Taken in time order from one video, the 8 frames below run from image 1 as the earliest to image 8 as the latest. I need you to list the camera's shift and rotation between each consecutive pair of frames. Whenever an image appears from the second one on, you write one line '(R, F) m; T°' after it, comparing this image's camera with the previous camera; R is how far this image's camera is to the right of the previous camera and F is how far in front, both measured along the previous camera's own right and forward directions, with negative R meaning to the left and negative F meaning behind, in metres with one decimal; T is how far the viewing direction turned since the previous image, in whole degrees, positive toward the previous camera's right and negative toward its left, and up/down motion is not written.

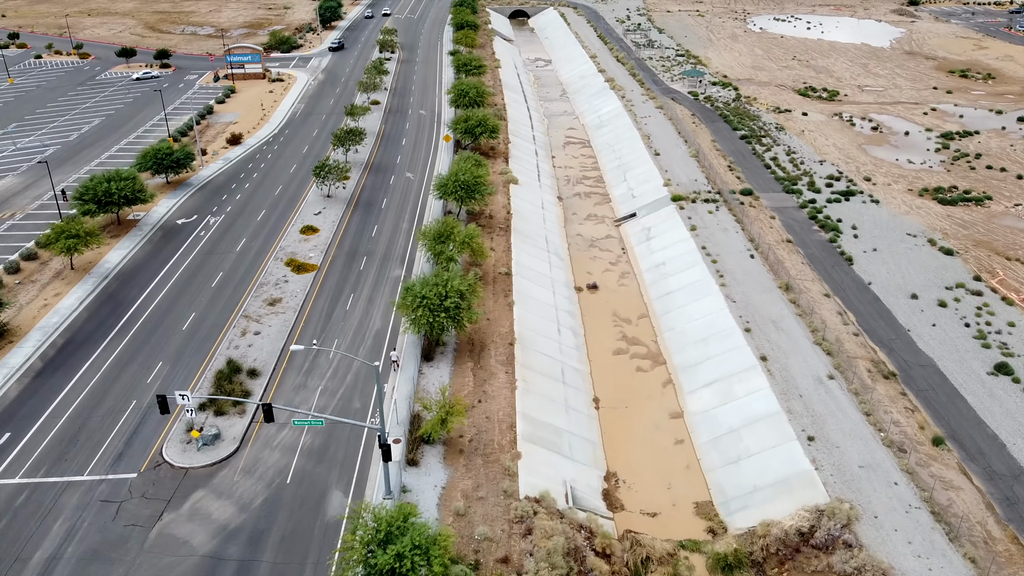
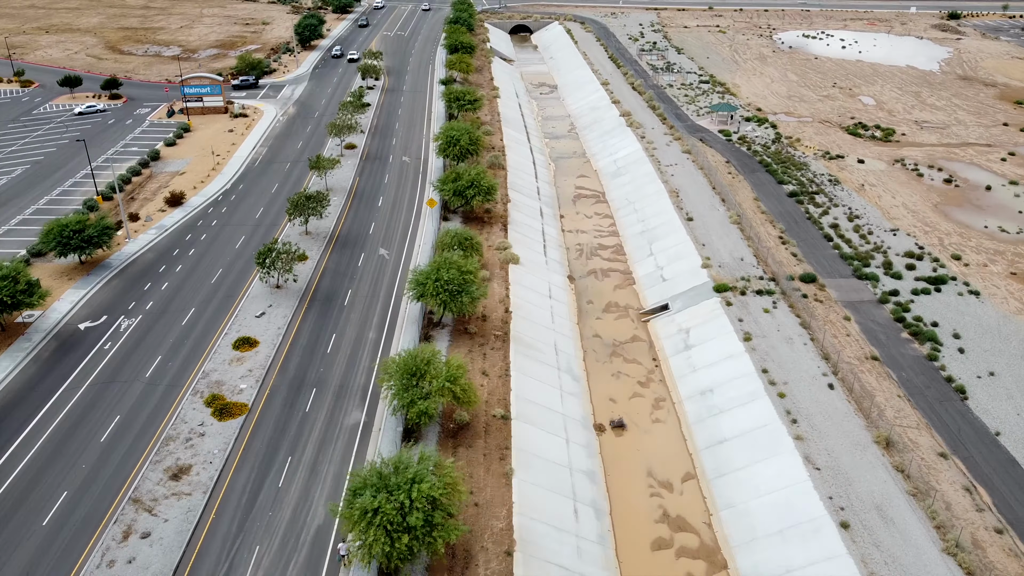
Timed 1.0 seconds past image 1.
(+0.2, +13.0) m; 0°
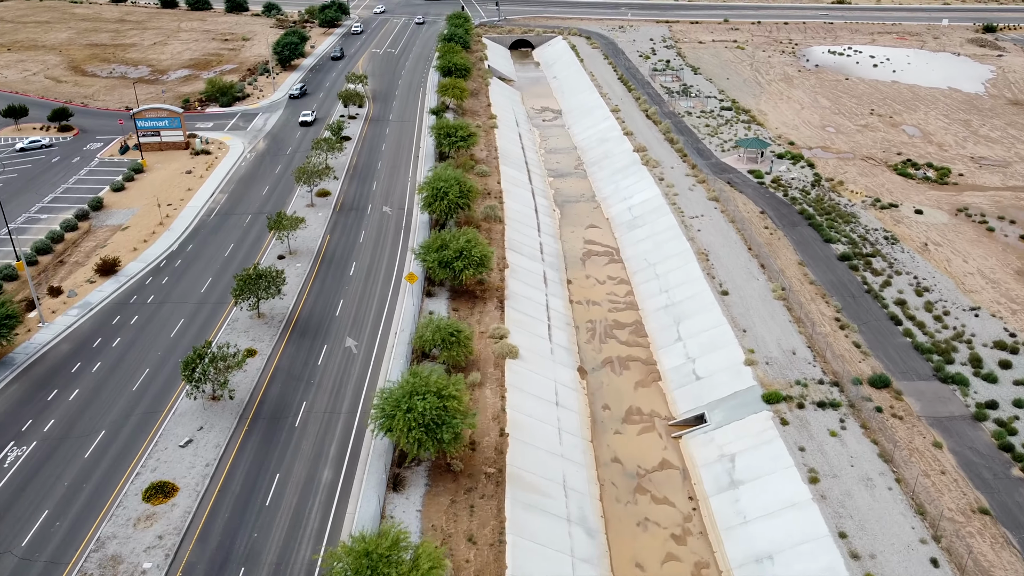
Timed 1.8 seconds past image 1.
(+0.3, +9.9) m; 0°
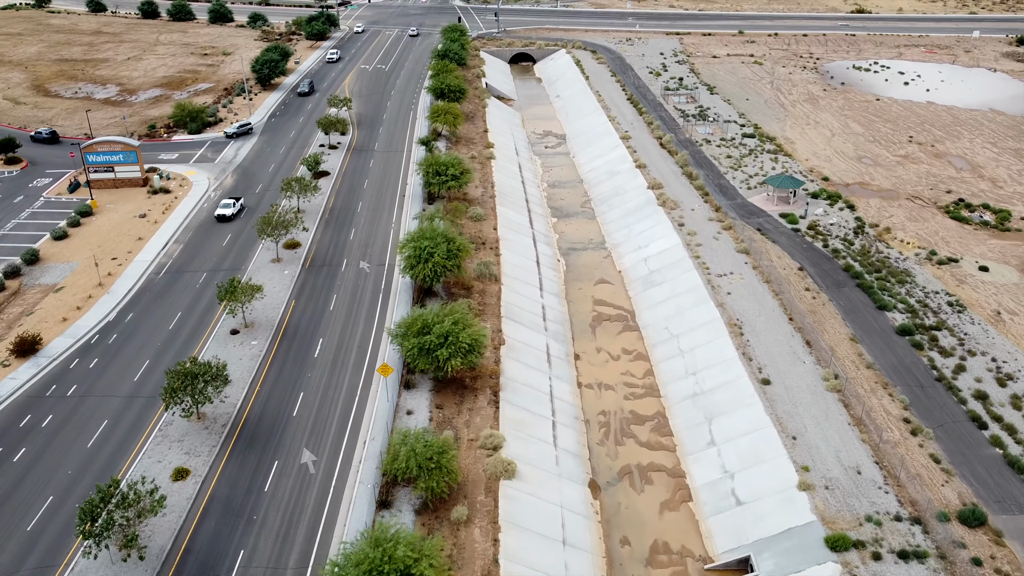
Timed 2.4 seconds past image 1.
(+0.3, +8.2) m; 0°
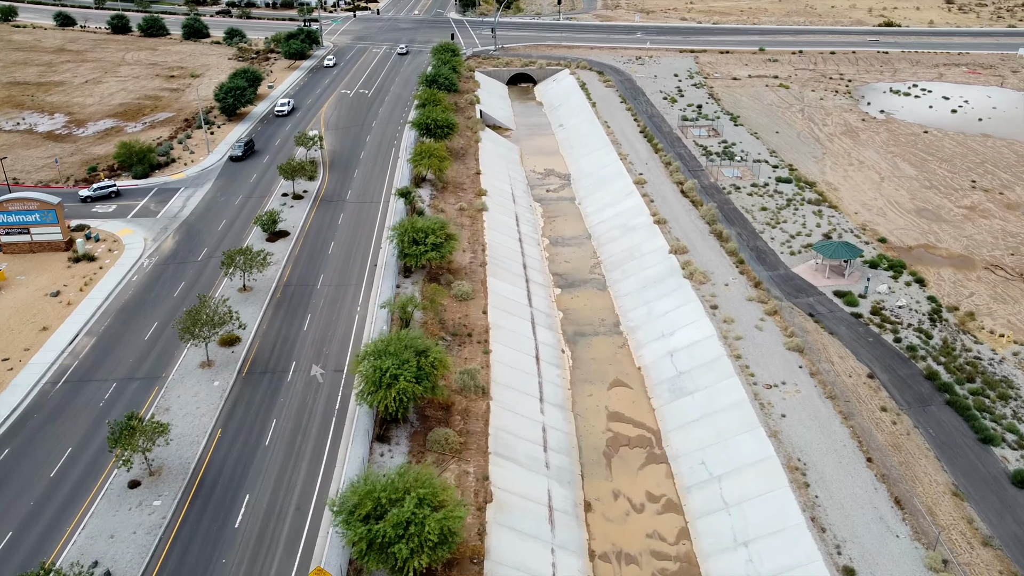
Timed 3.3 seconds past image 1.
(+0.6, +10.8) m; 0°
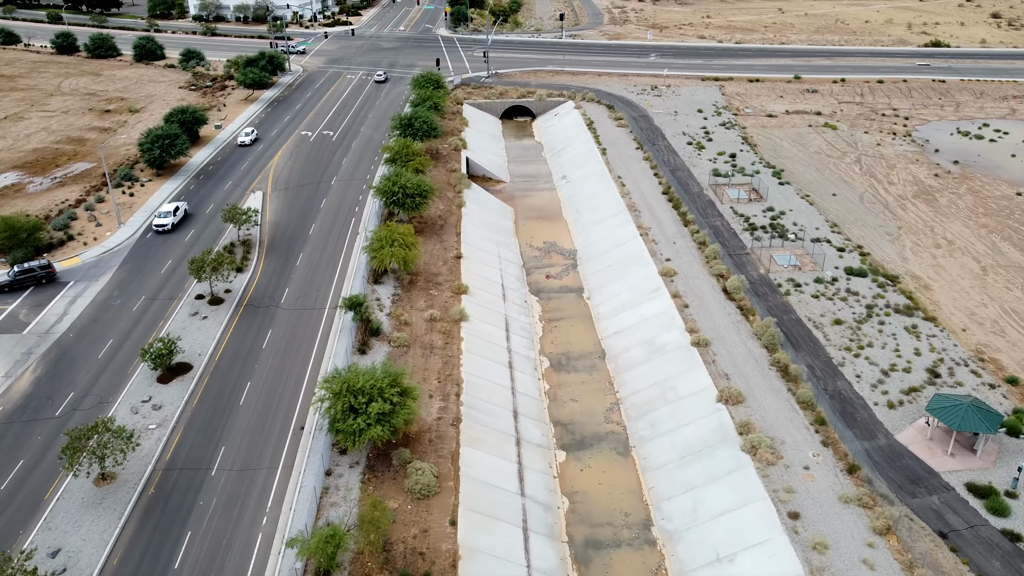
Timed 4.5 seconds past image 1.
(+0.8, +15.2) m; 0°
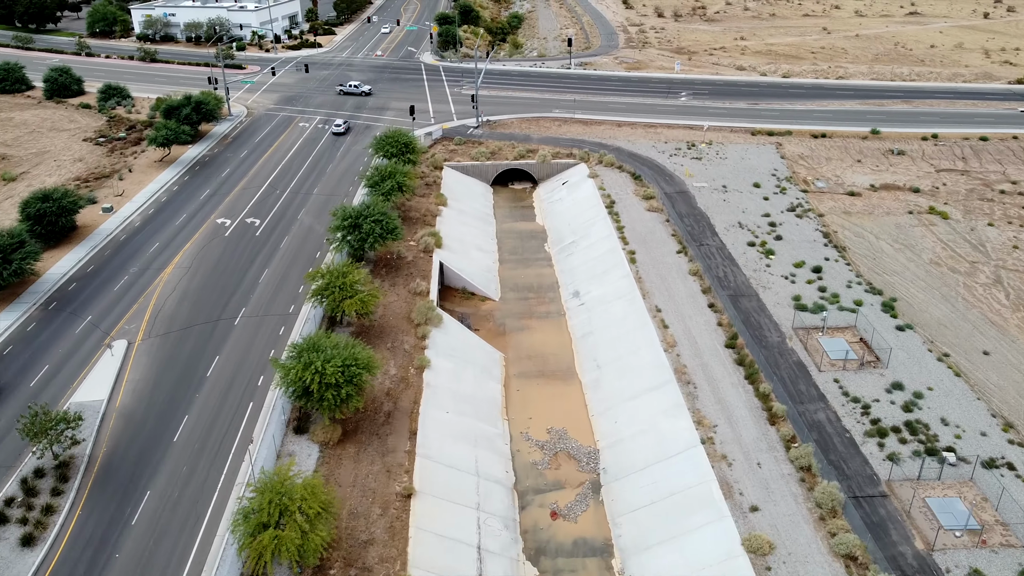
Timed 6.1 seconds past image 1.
(+0.8, +20.8) m; 0°
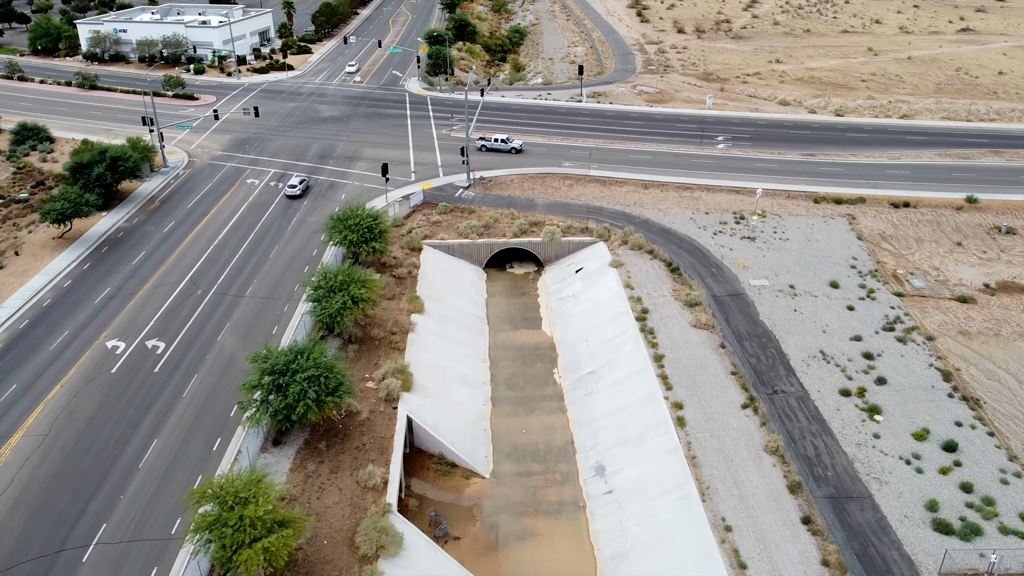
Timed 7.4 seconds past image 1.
(+0.2, +15.3) m; 0°
